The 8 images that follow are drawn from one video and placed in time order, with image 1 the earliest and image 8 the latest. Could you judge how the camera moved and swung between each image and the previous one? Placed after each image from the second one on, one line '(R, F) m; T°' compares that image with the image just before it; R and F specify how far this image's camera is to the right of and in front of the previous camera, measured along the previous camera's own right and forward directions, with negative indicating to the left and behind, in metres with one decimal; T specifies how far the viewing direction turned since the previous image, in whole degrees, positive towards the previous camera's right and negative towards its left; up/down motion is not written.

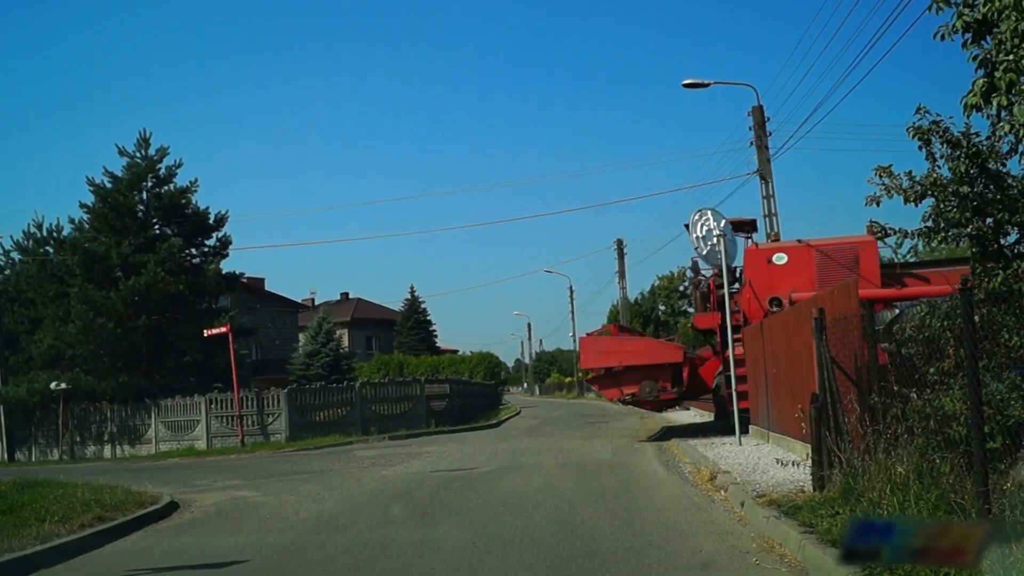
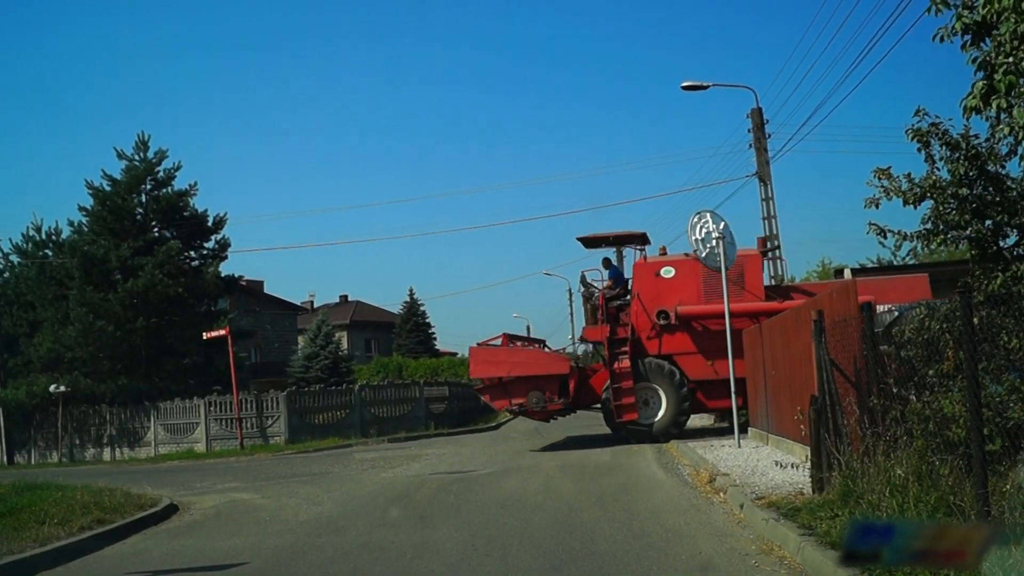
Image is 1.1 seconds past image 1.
(0.0, 0.0) m; 0°
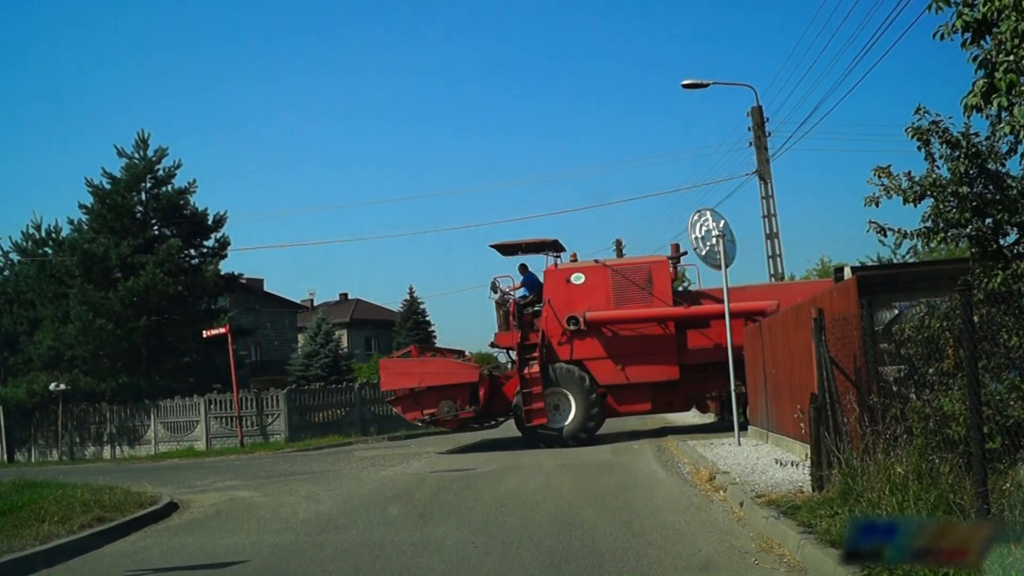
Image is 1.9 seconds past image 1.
(0.0, 0.0) m; 0°
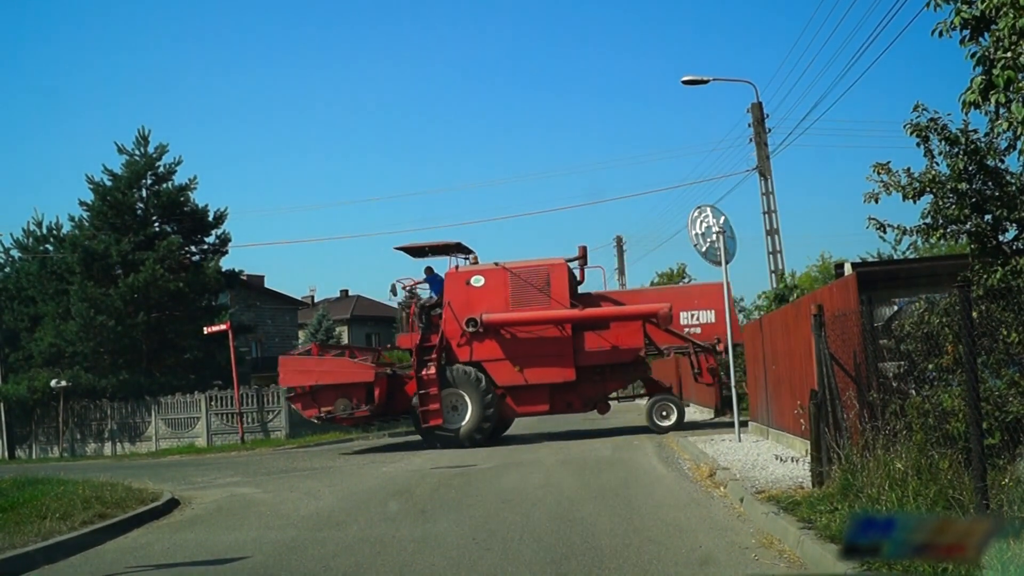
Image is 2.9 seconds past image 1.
(0.0, 0.0) m; 0°
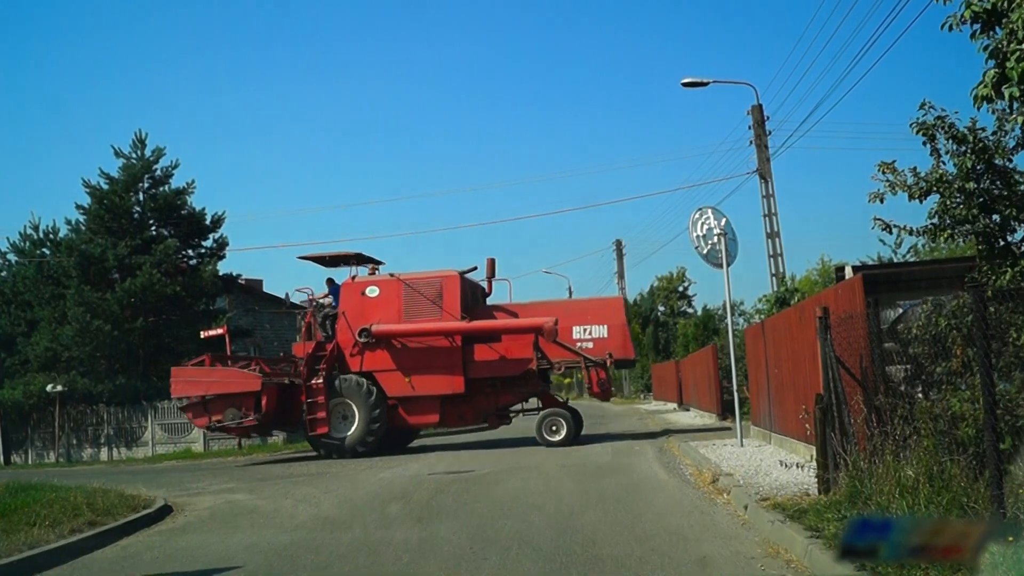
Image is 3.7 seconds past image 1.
(0.0, +0.2) m; 0°
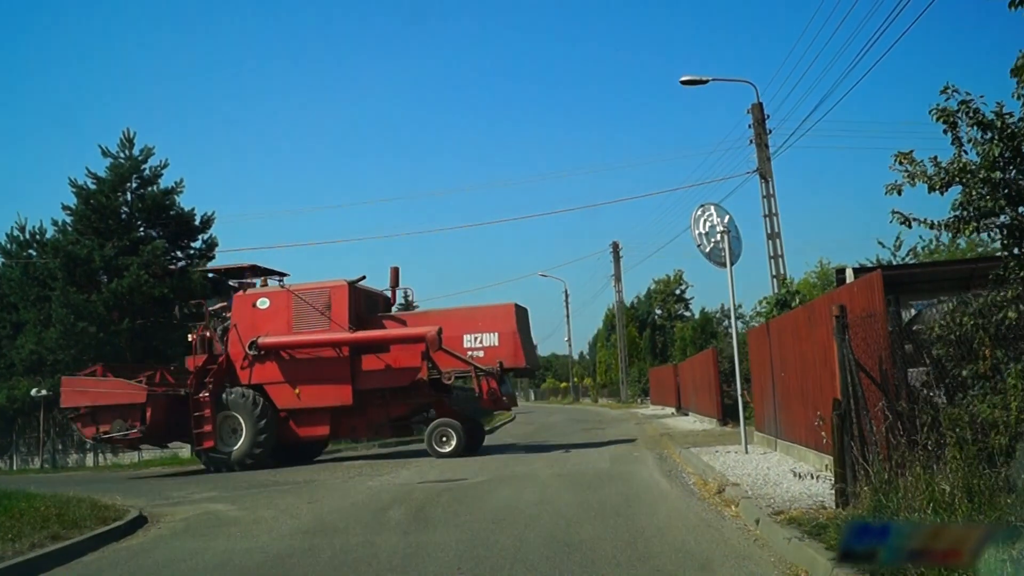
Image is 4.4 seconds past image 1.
(0.0, +0.7) m; 0°
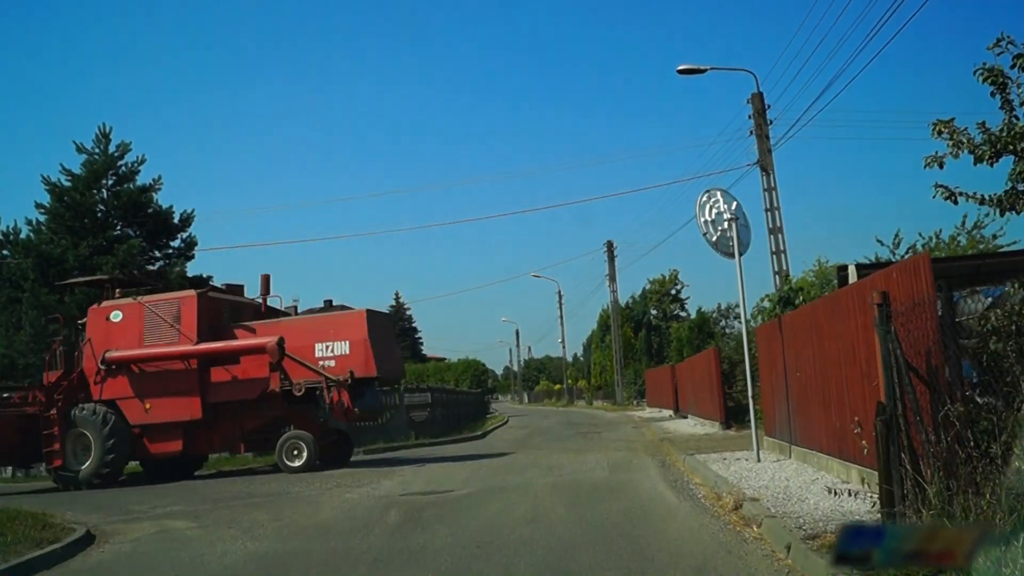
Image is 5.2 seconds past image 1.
(+0.1, +1.4) m; 0°
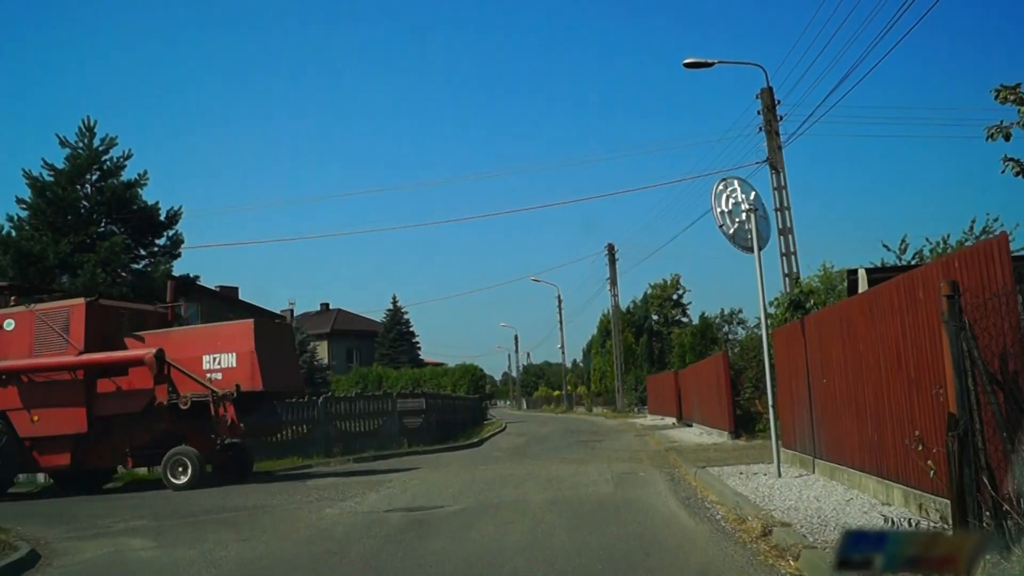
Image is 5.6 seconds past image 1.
(0.0, +1.3) m; 0°
